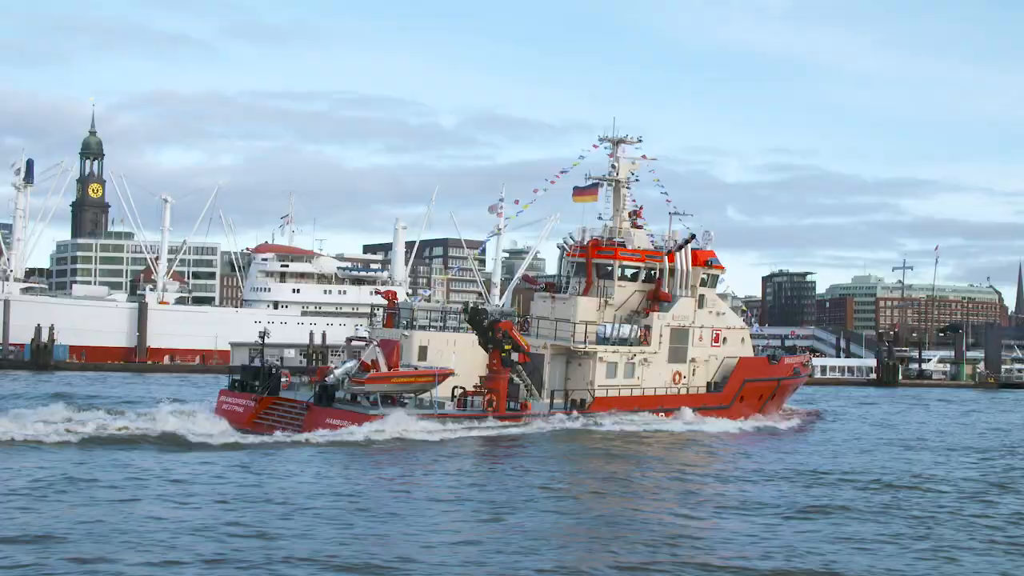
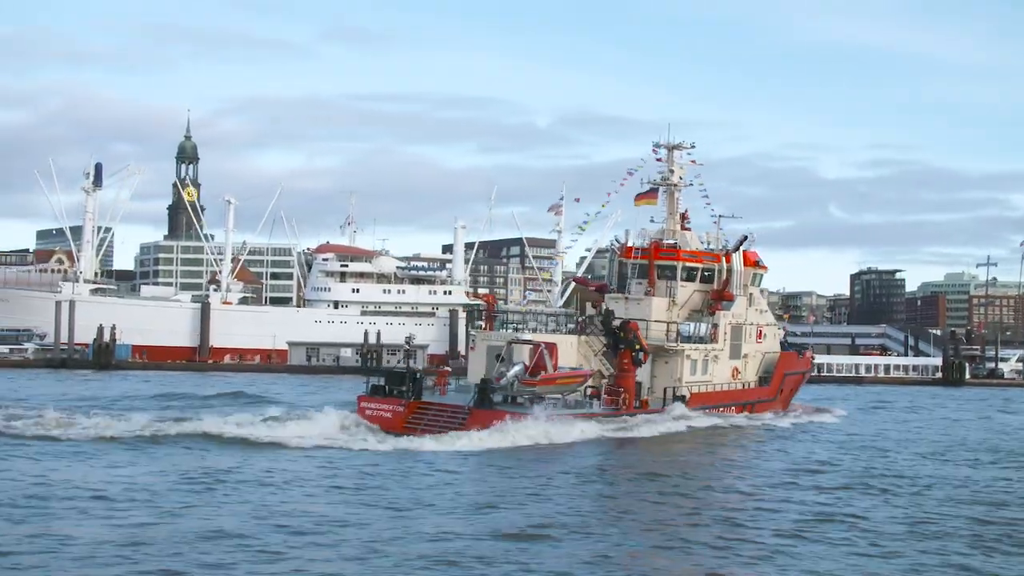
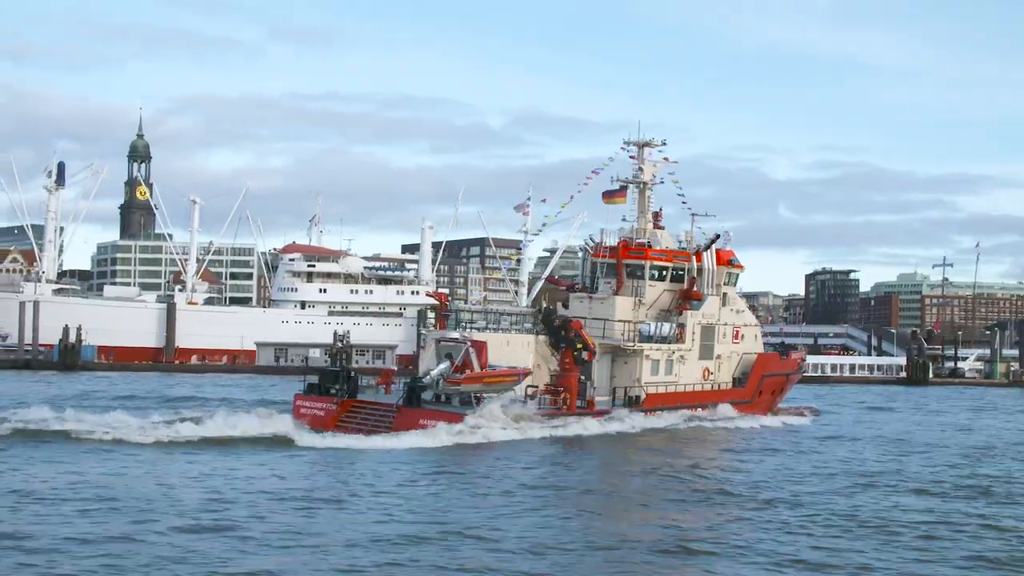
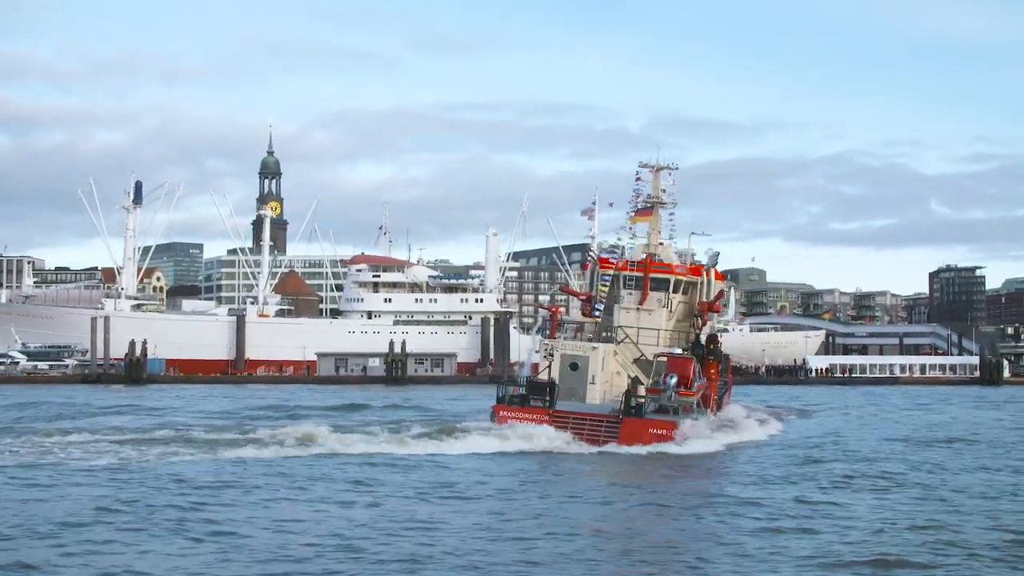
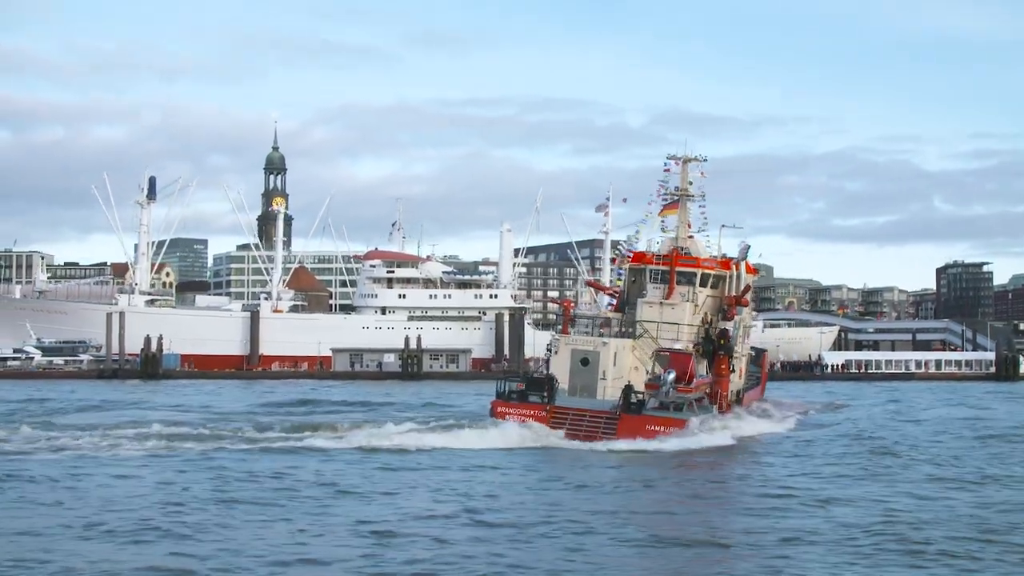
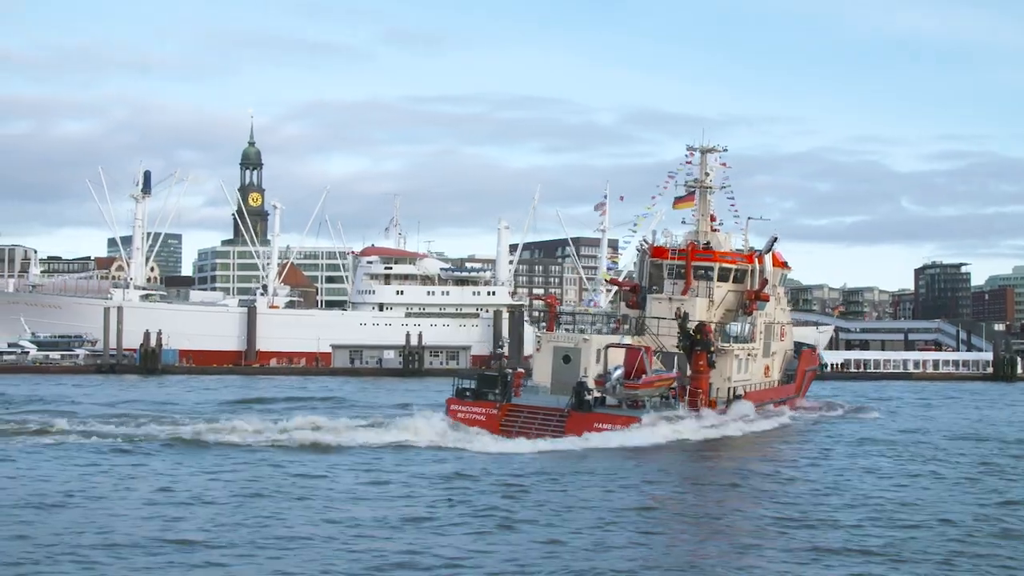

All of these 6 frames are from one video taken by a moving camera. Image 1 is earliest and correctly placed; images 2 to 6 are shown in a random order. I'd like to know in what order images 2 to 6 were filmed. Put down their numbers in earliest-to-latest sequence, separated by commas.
3, 2, 6, 5, 4
